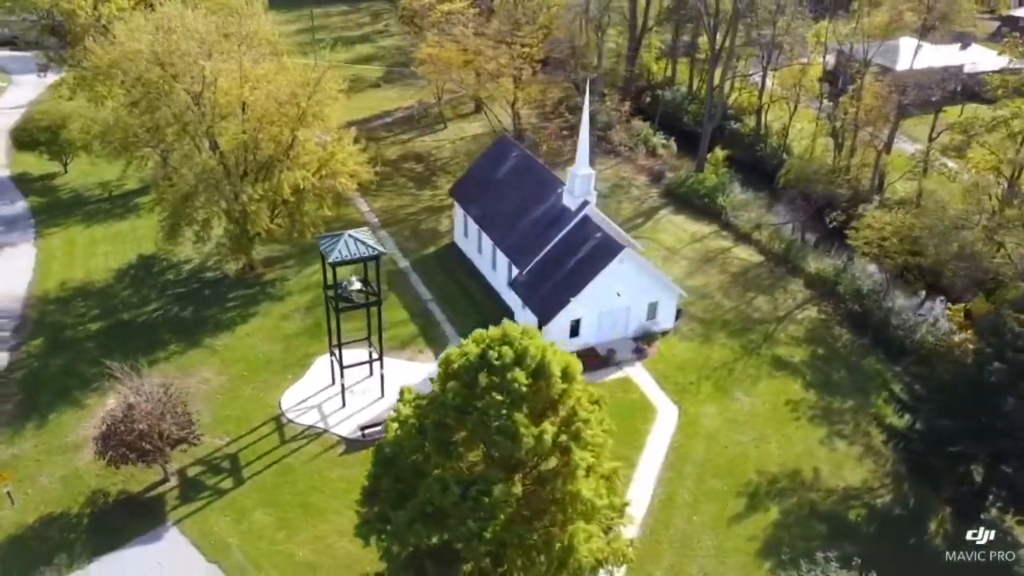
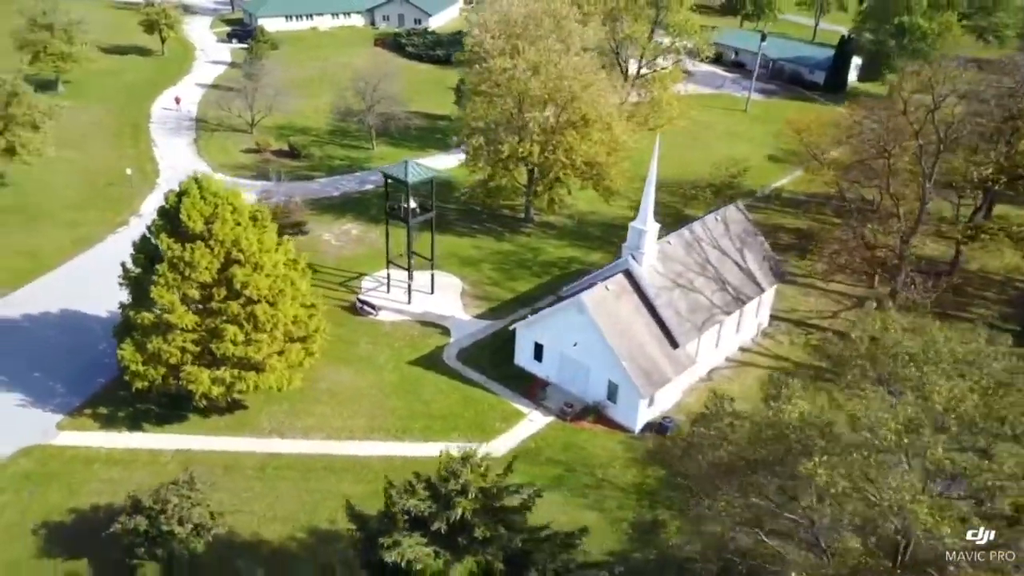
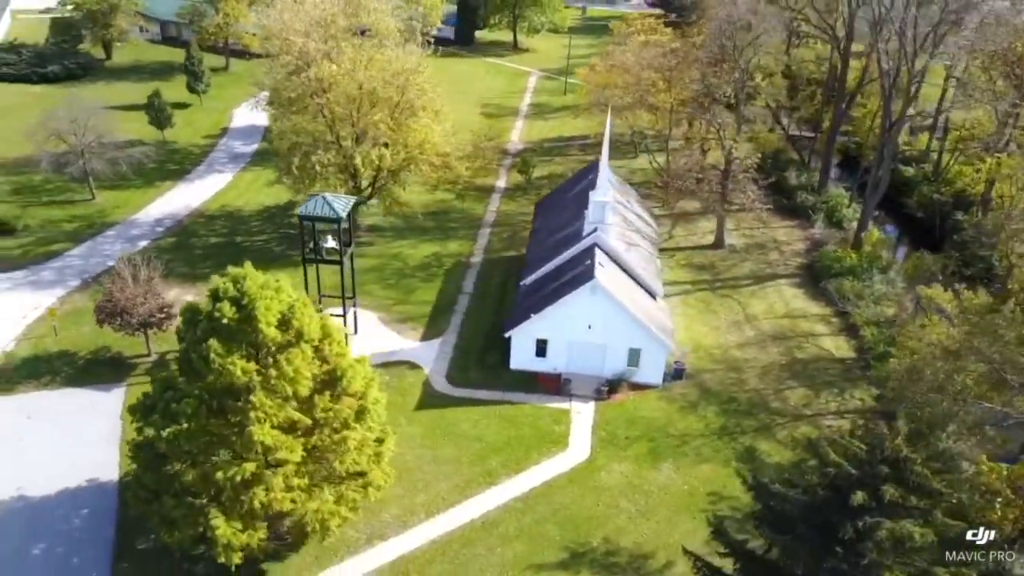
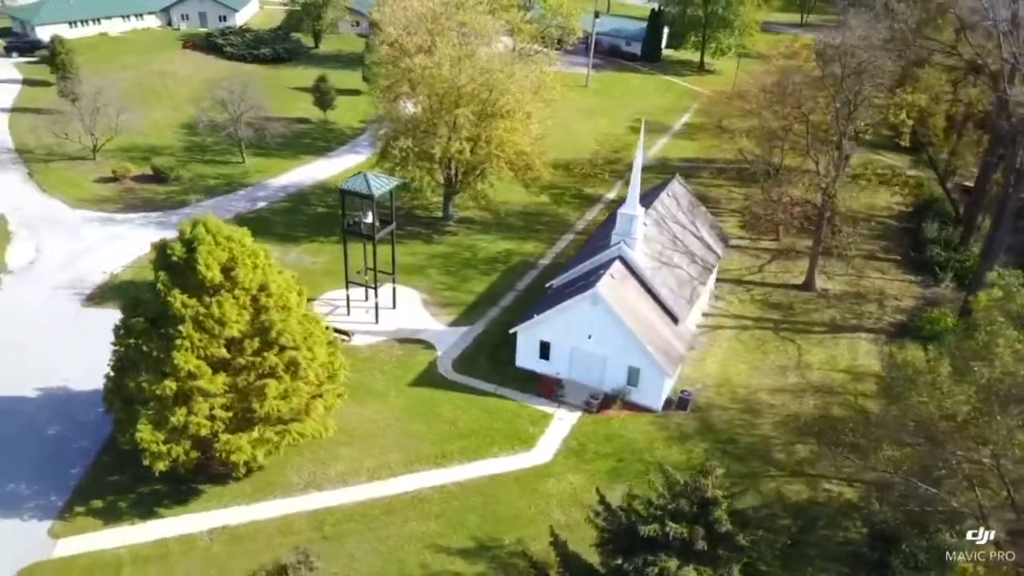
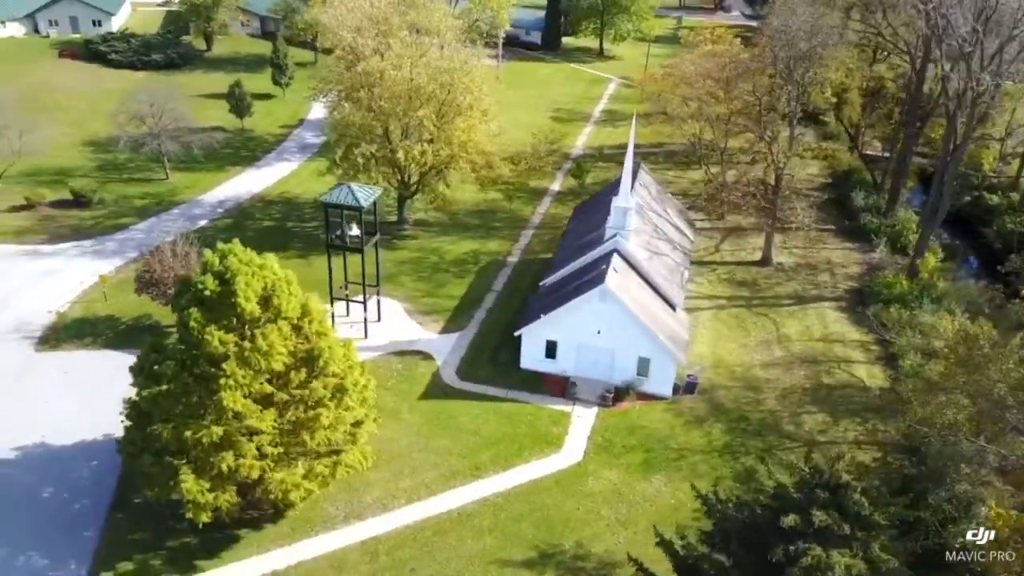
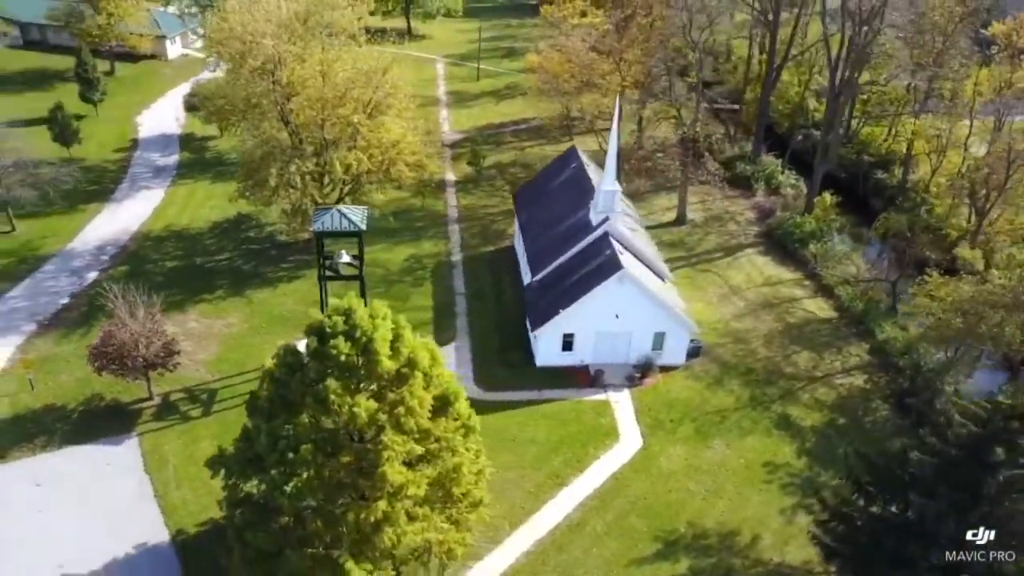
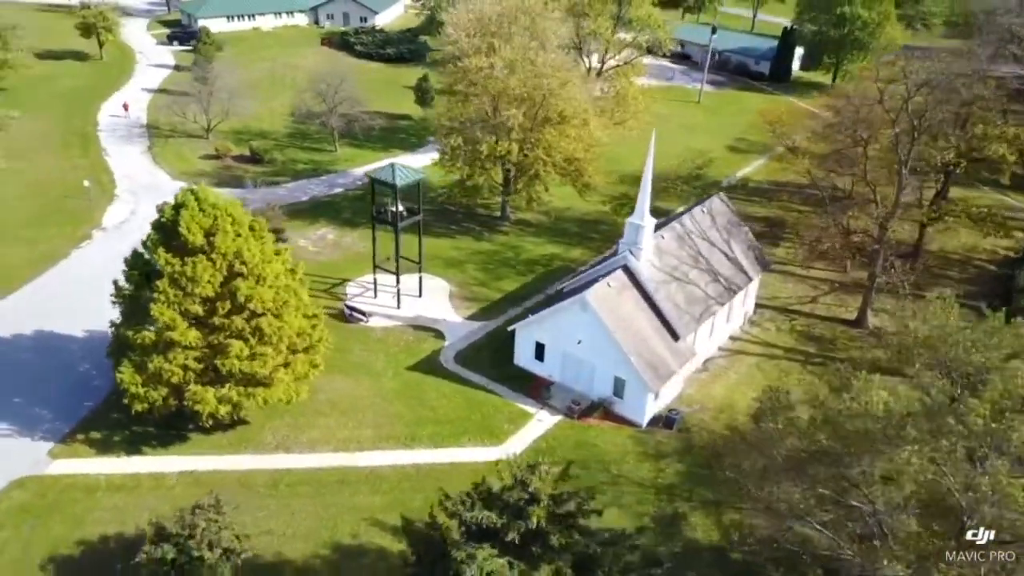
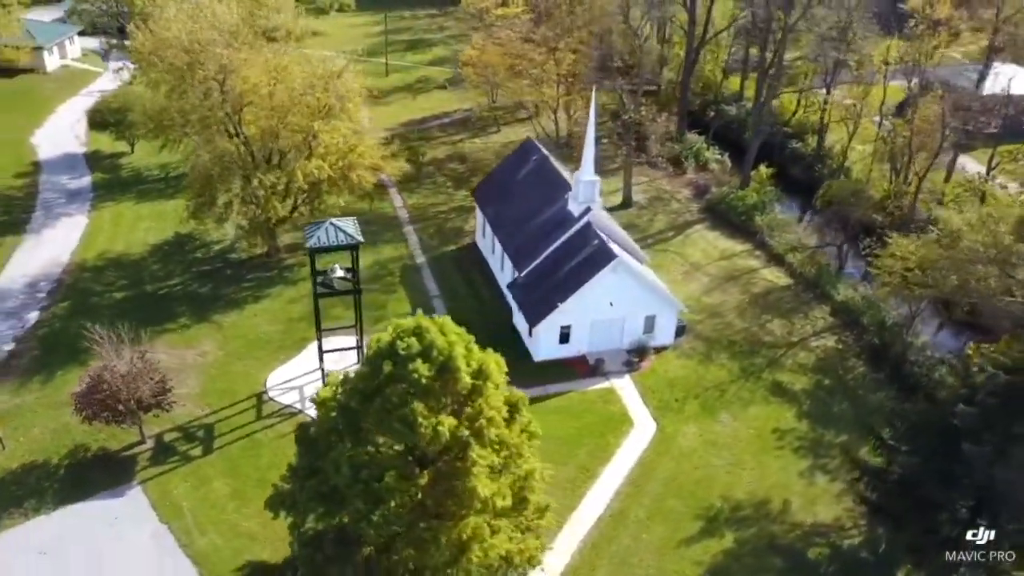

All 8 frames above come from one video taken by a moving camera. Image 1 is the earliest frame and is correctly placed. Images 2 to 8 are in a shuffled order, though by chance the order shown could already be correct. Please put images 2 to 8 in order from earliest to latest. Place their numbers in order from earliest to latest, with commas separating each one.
8, 6, 3, 5, 4, 7, 2
